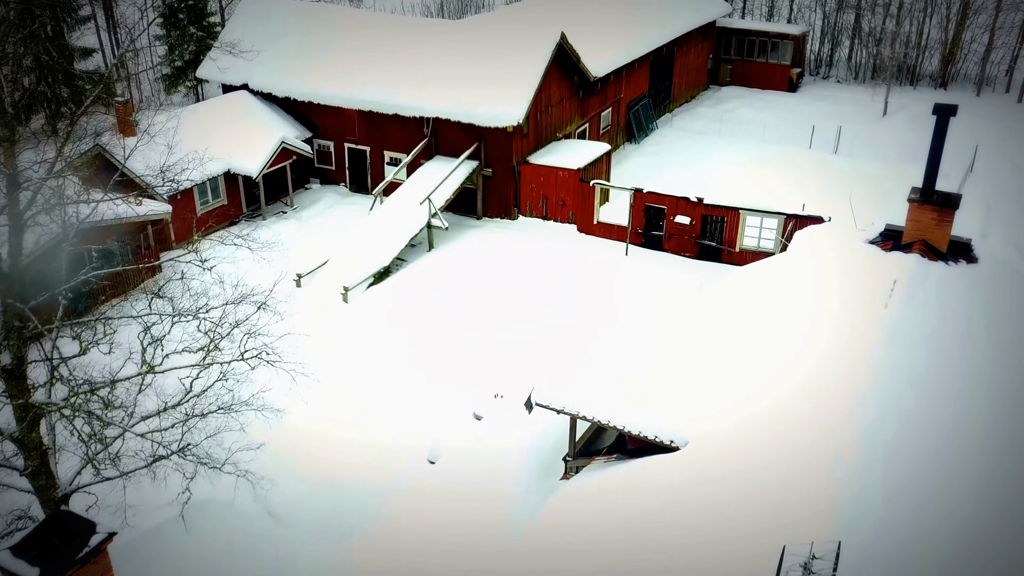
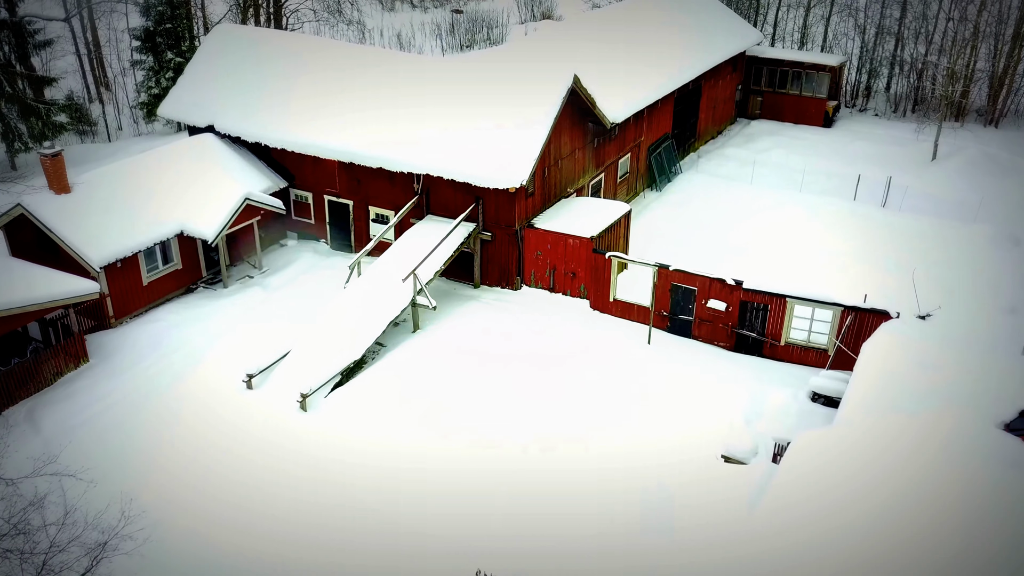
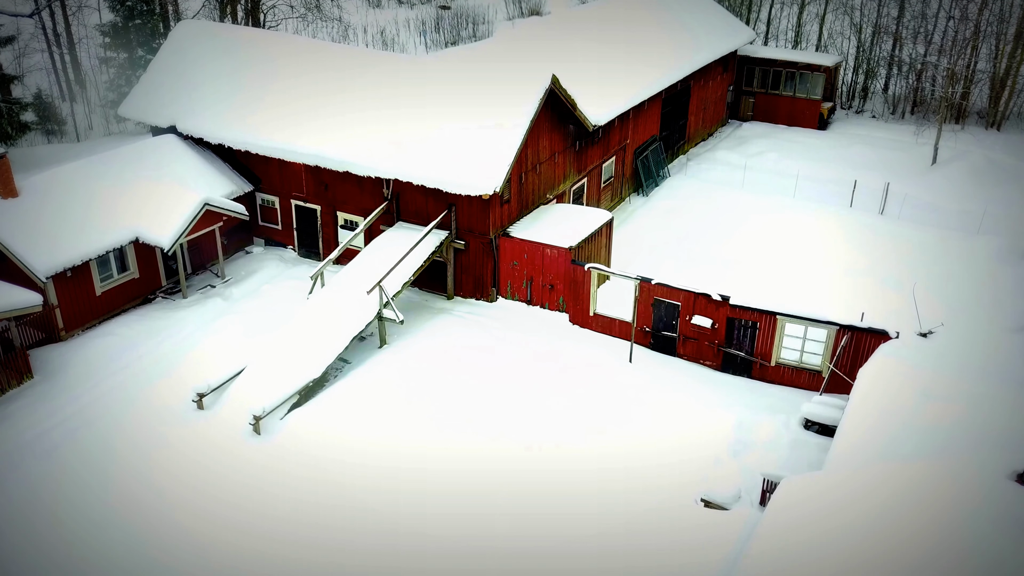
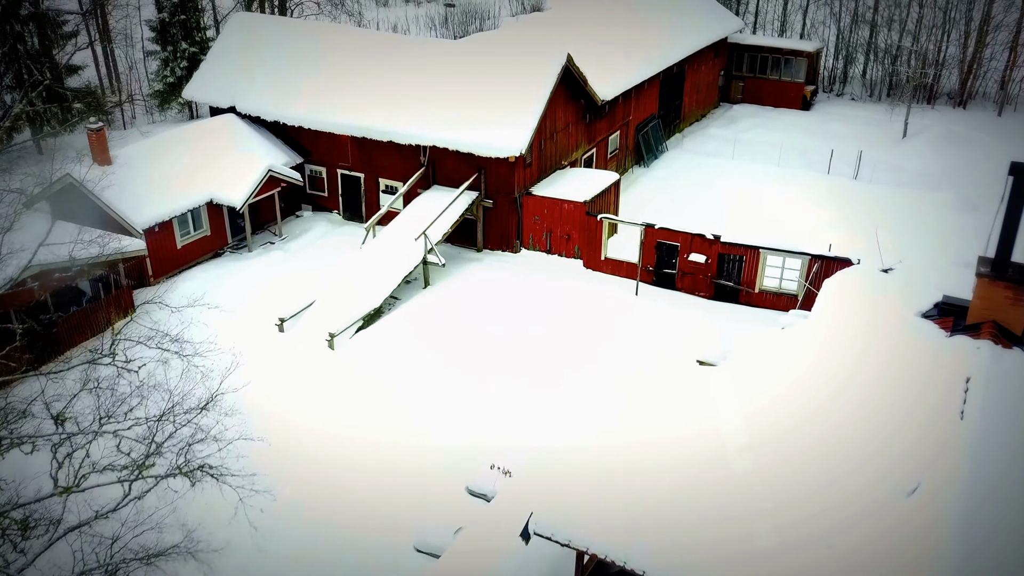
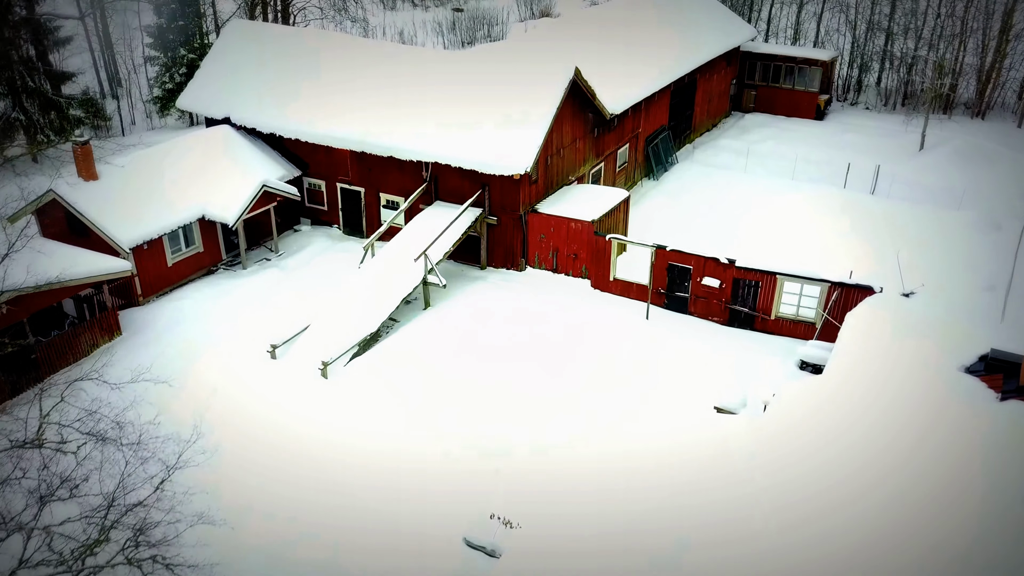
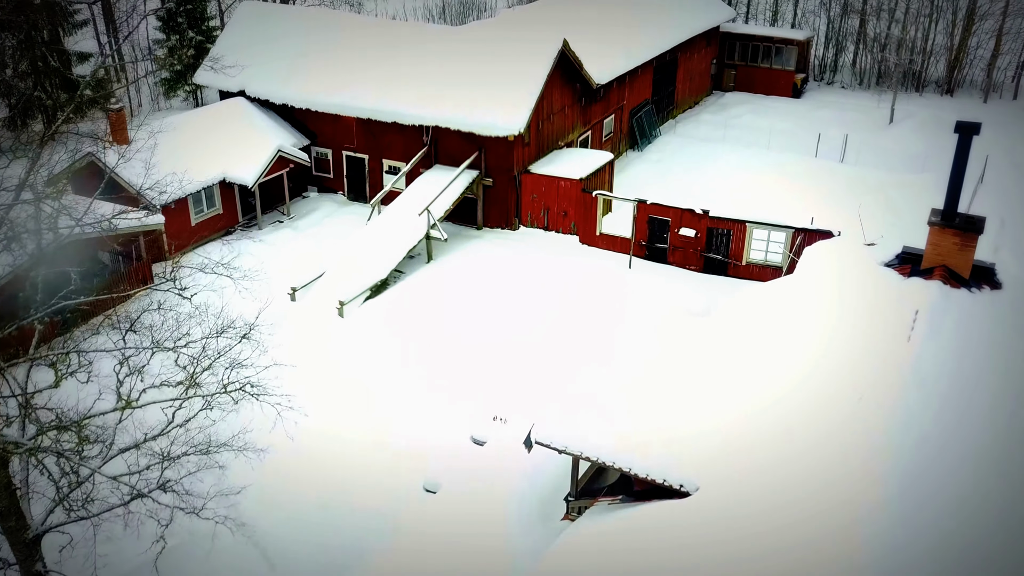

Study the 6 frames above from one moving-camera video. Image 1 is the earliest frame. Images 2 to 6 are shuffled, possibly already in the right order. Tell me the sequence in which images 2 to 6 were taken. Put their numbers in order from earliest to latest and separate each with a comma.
6, 4, 5, 2, 3
